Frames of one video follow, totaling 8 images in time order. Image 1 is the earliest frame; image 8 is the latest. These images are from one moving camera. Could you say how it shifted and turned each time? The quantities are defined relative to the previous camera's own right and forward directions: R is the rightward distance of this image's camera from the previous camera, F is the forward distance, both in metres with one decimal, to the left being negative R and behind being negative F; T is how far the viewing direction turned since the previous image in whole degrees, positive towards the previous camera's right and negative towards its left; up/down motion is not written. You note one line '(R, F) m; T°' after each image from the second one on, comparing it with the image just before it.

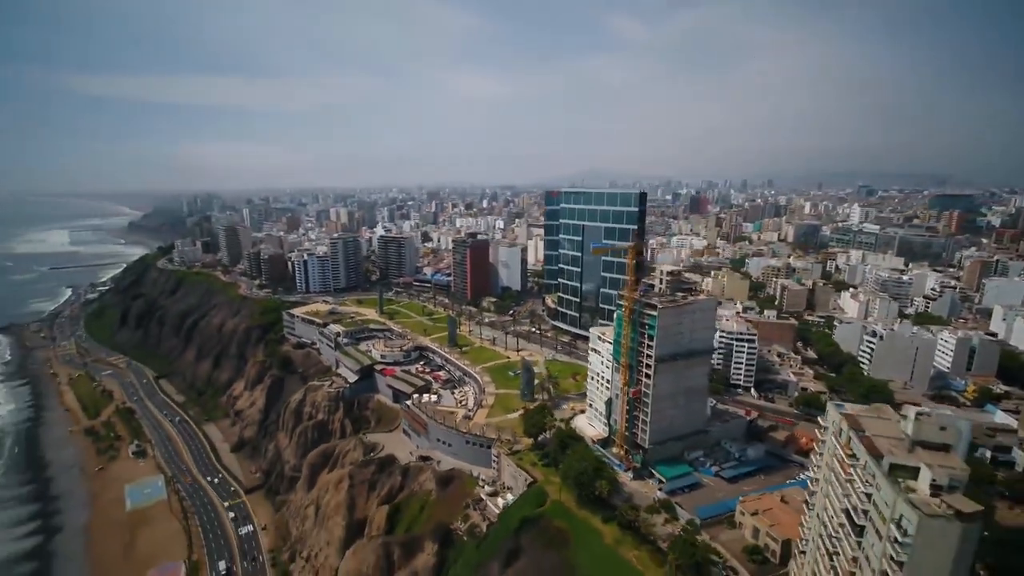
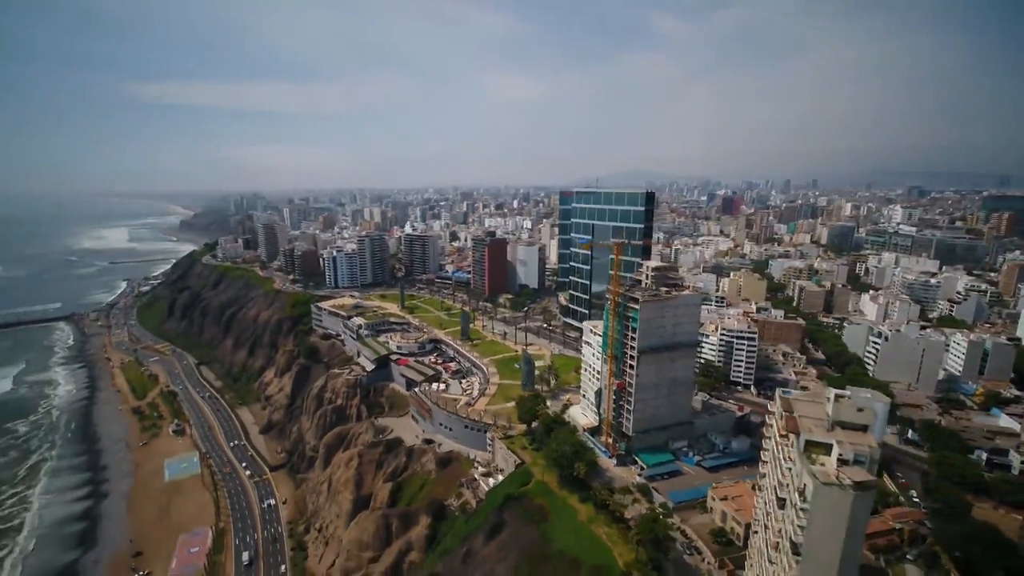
(+2.3, -1.6) m; -4°
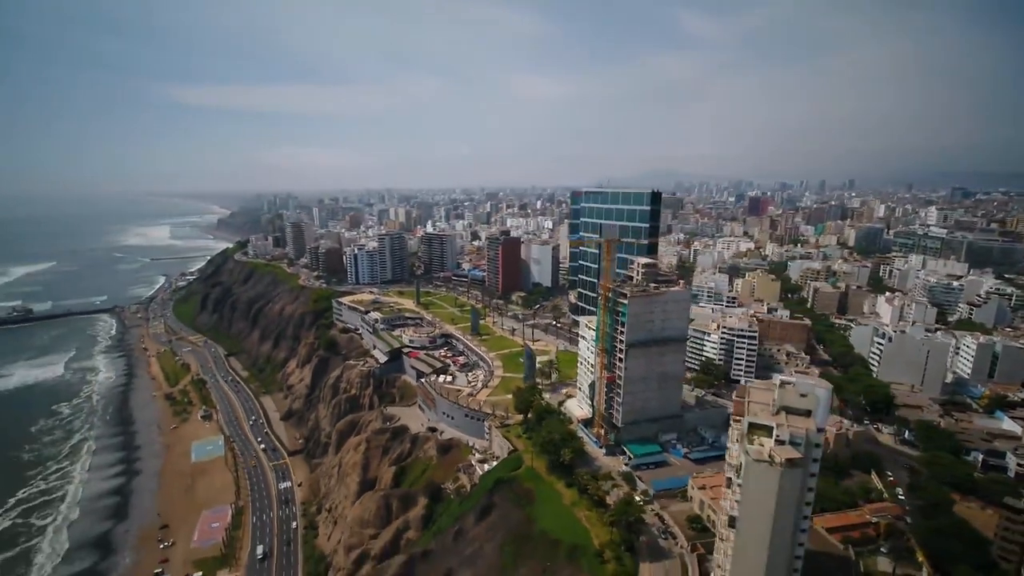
(+1.8, -1.2) m; -3°
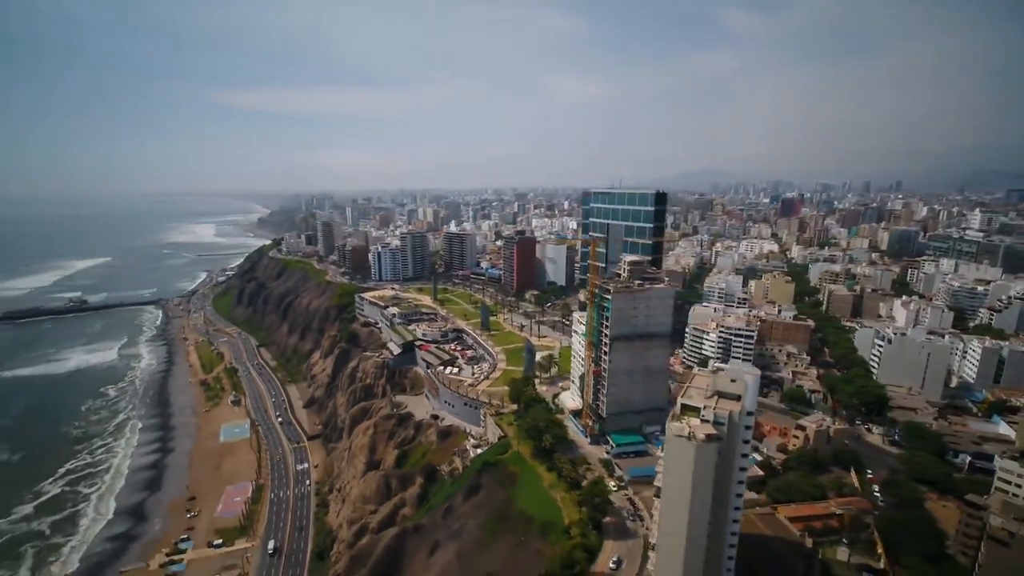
(+2.4, -1.6) m; -4°
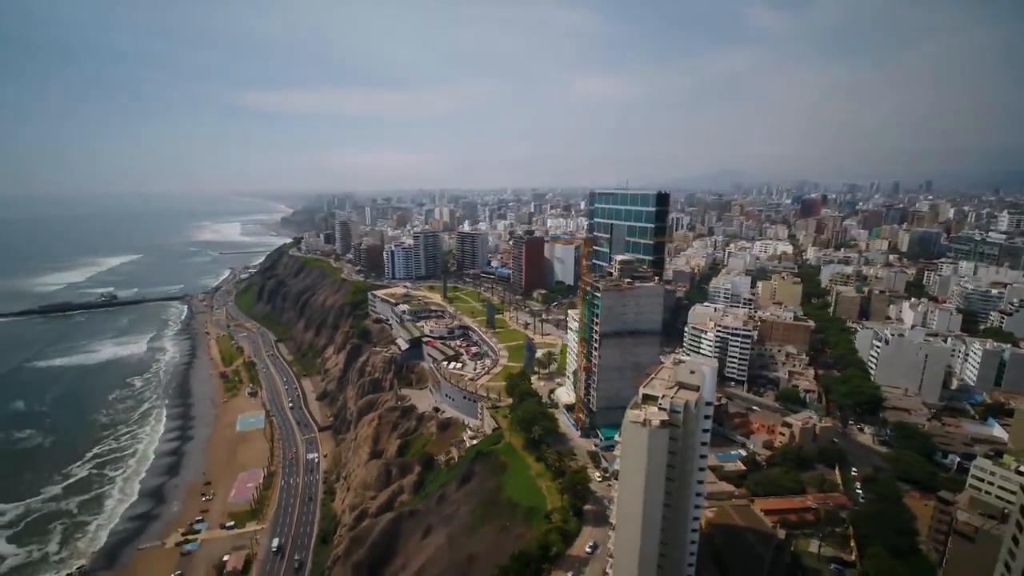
(+1.5, -1.1) m; -2°
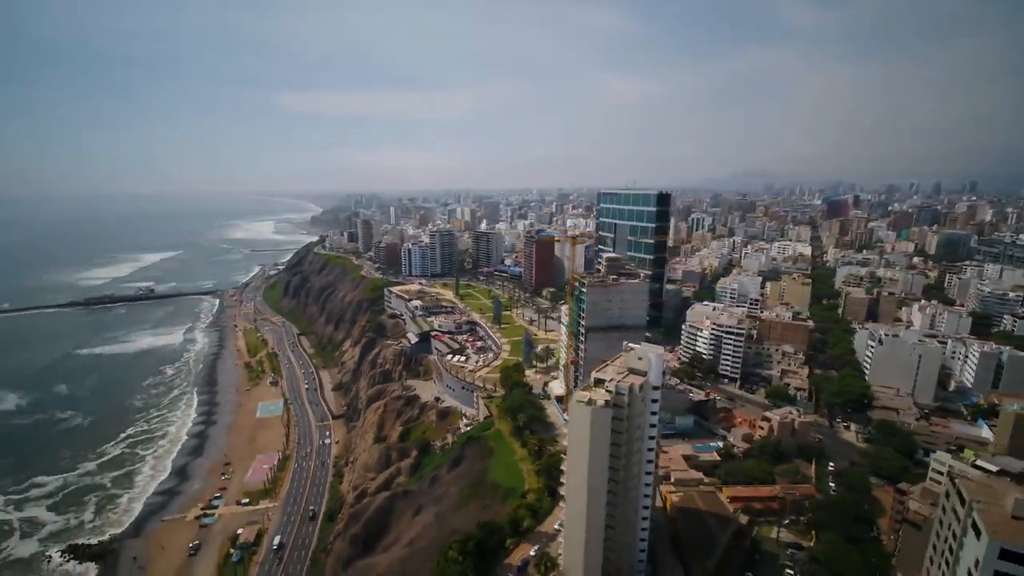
(+2.2, -1.5) m; -3°
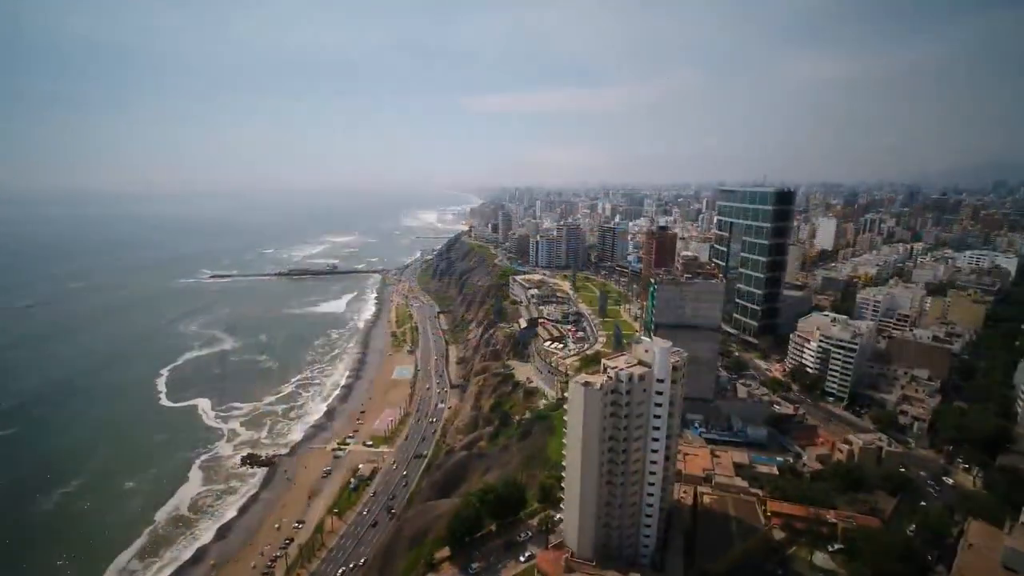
(+4.8, -1.4) m; -17°
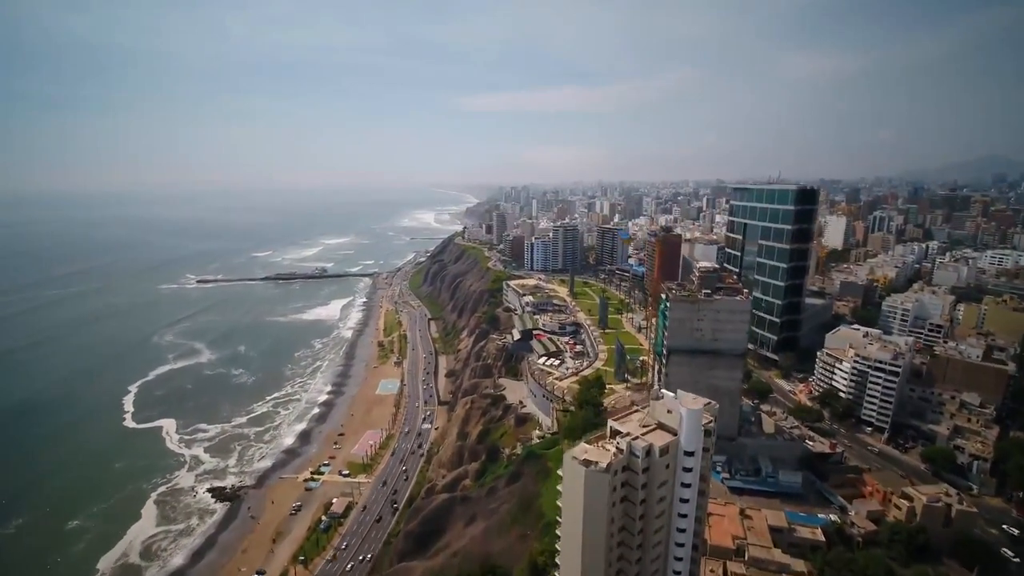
(+0.6, +4.8) m; 0°
